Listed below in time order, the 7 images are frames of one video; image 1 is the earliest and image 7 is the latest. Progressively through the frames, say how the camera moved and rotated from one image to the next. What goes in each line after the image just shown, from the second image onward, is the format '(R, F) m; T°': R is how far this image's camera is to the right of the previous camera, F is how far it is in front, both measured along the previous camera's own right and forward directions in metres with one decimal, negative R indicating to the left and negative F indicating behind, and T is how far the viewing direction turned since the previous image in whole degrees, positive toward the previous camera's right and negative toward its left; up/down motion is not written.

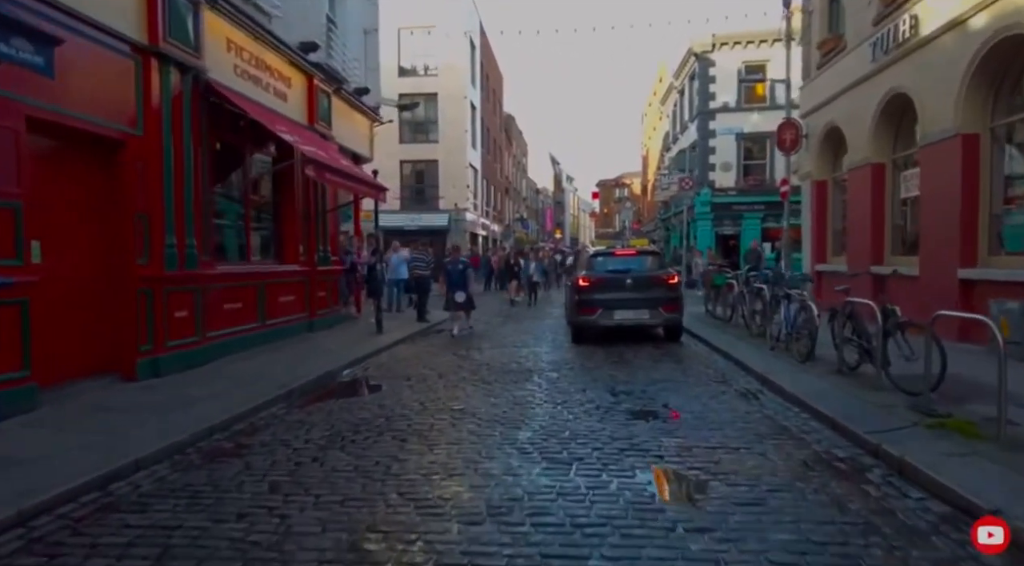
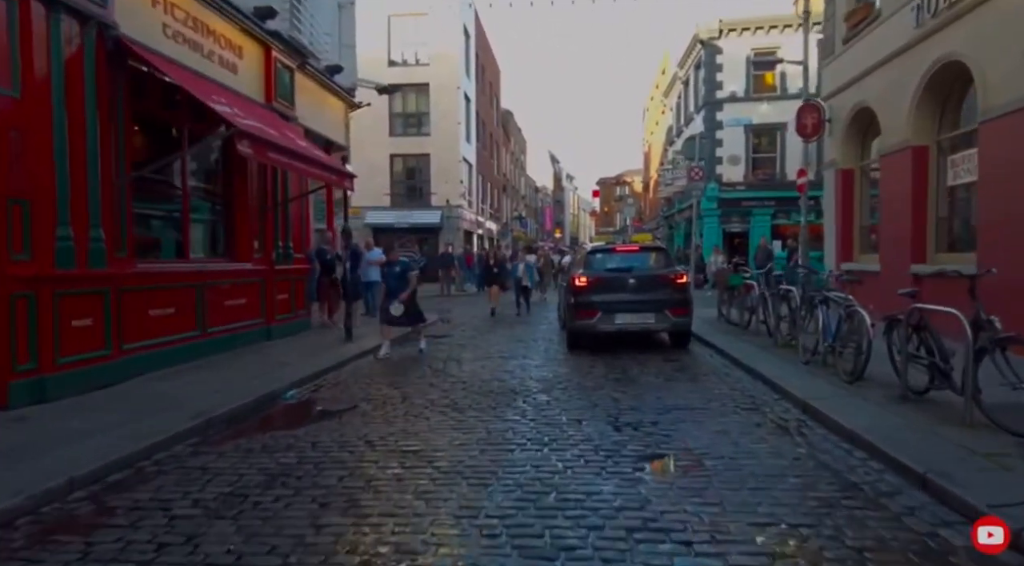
(+0.2, +1.9) m; 0°
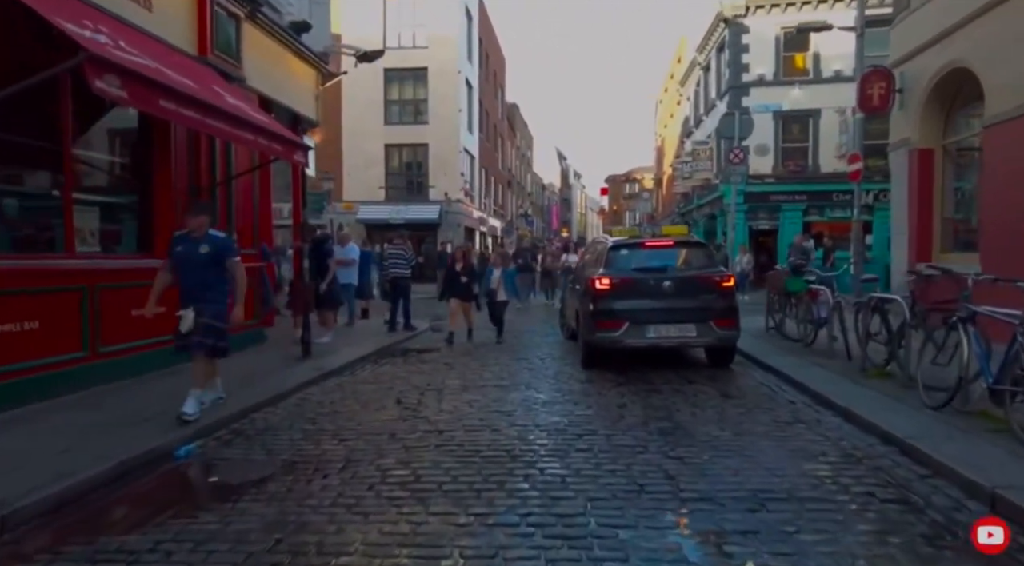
(+0.1, +2.9) m; 0°
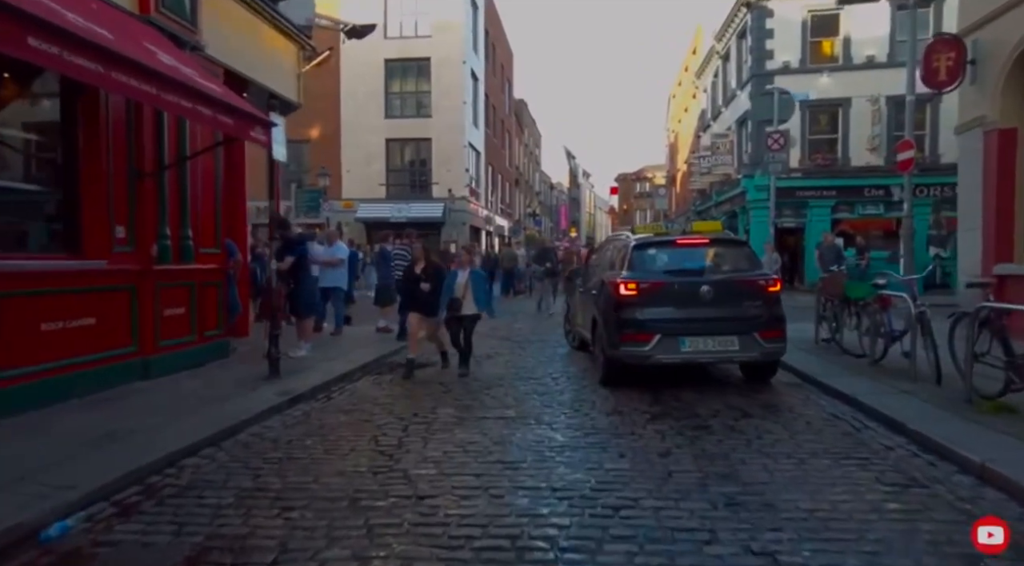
(0.0, +1.8) m; -1°
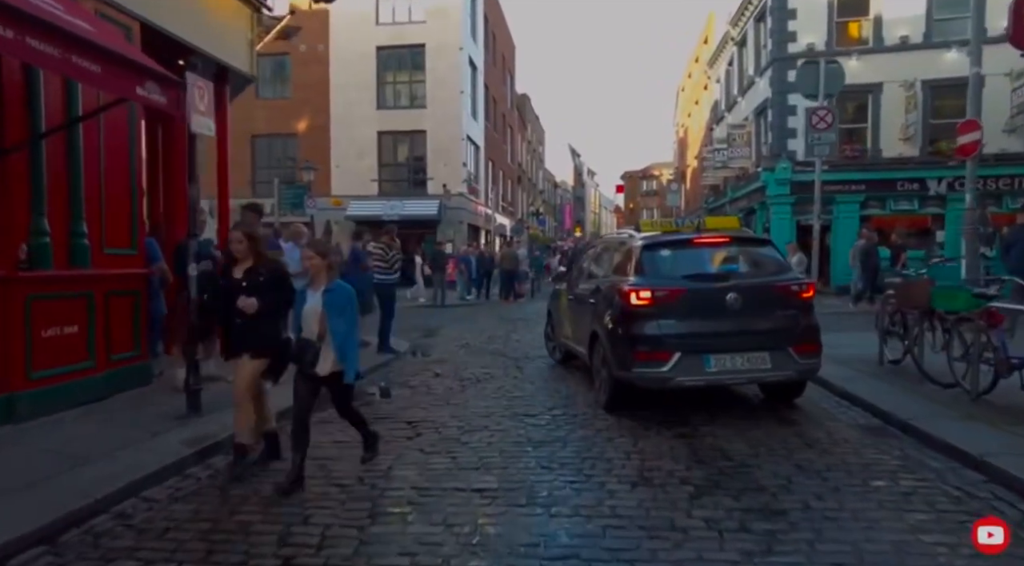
(+0.1, +2.1) m; 0°
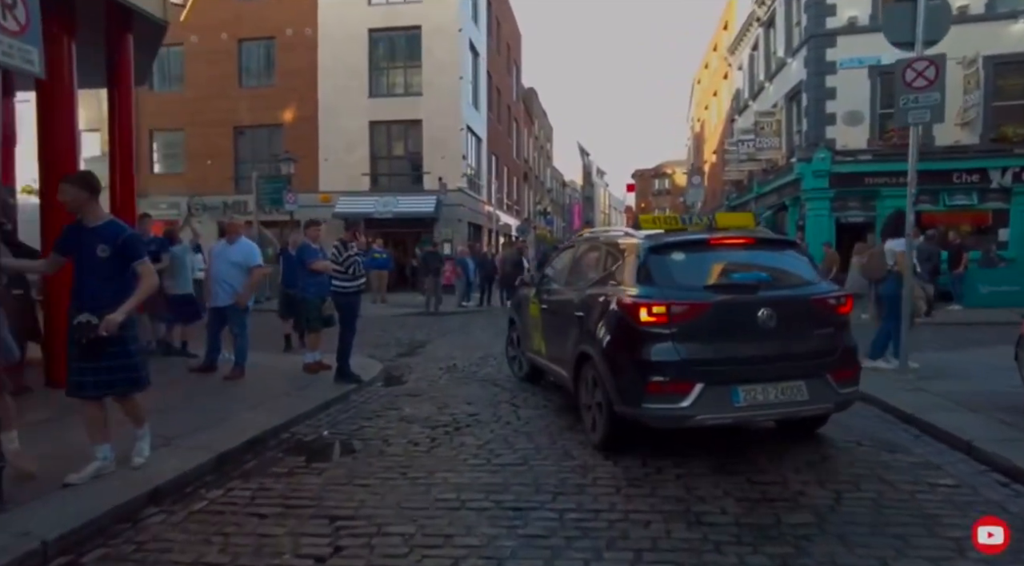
(+0.2, +2.7) m; -1°
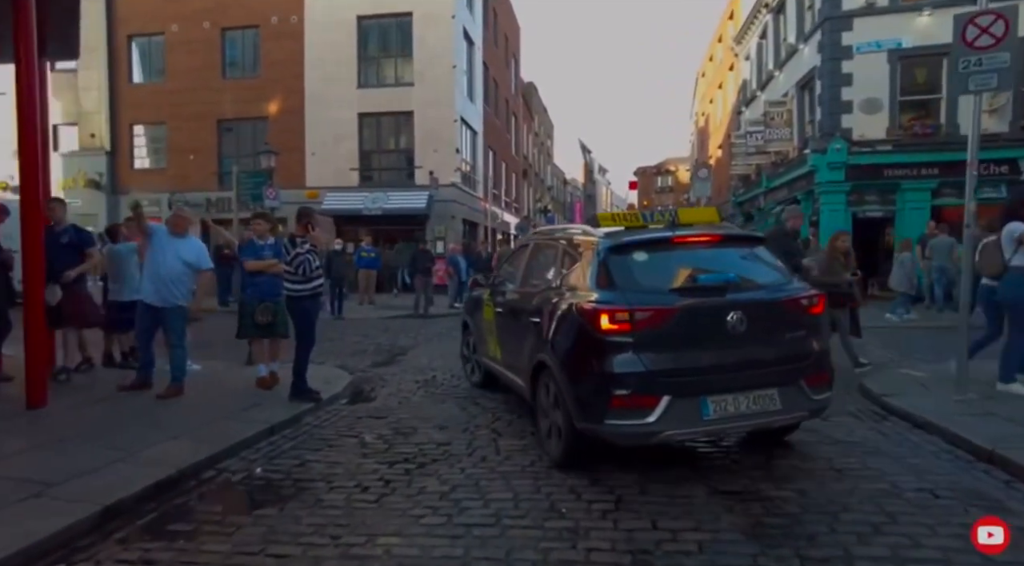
(+0.2, +1.4) m; 0°
